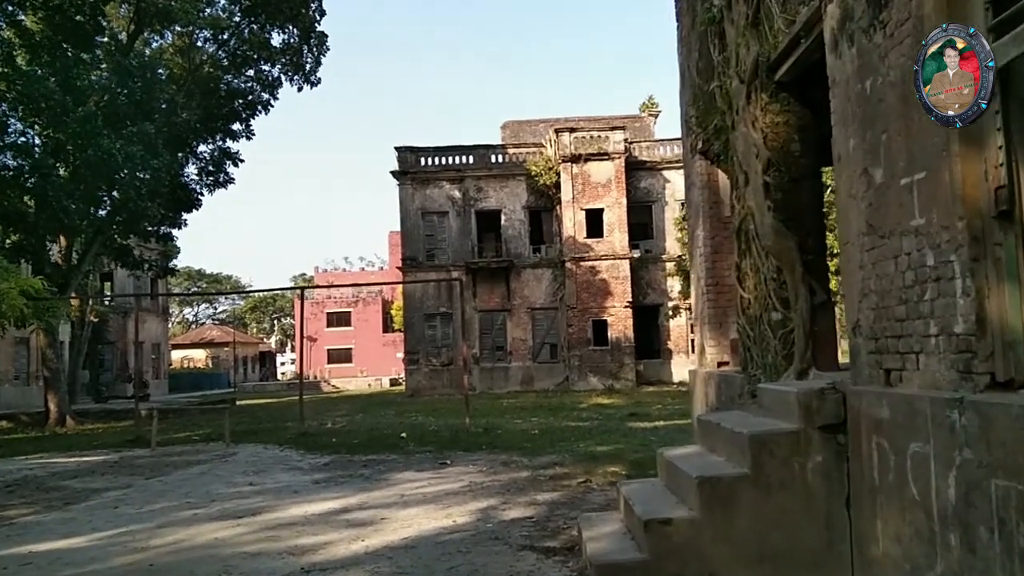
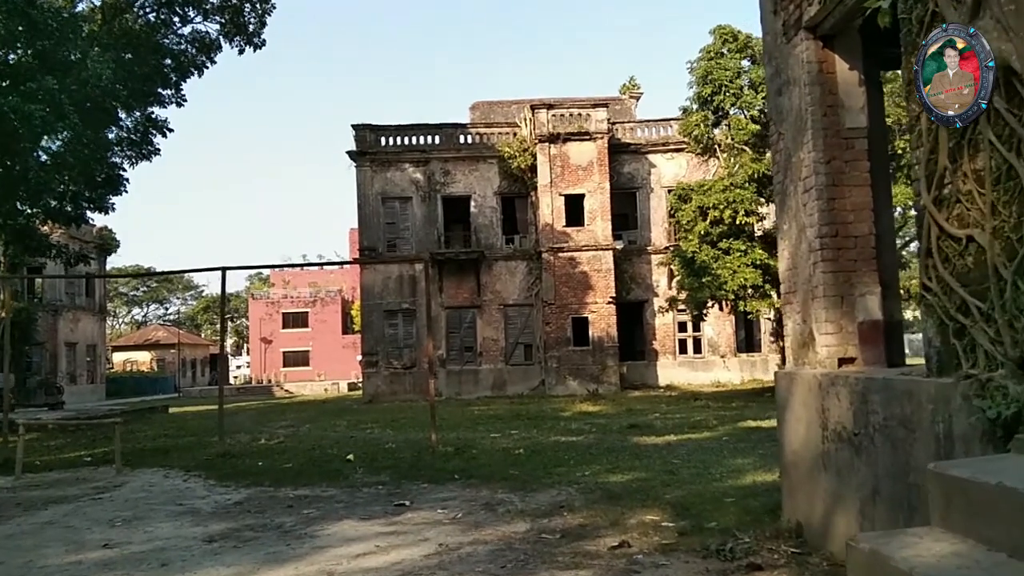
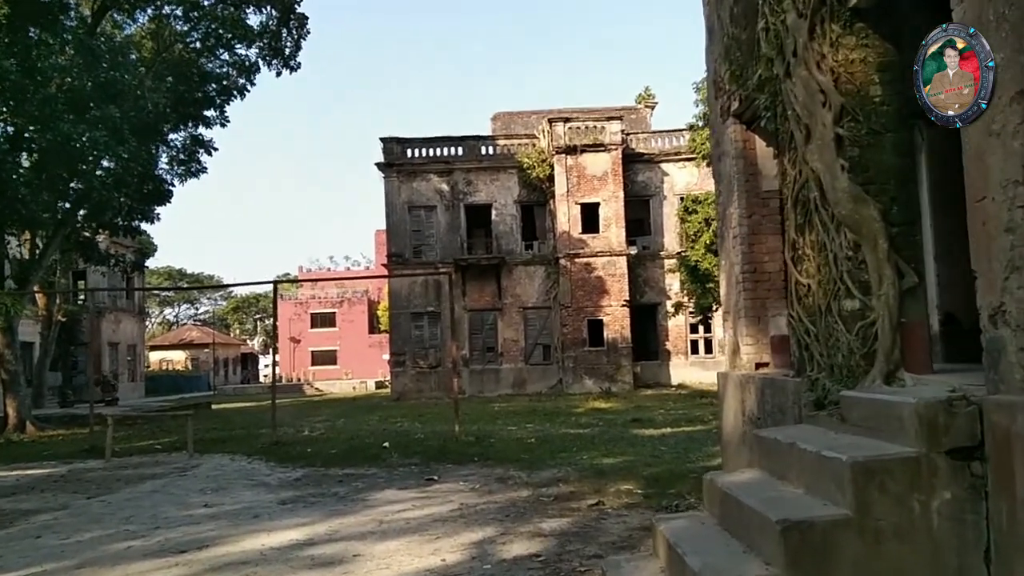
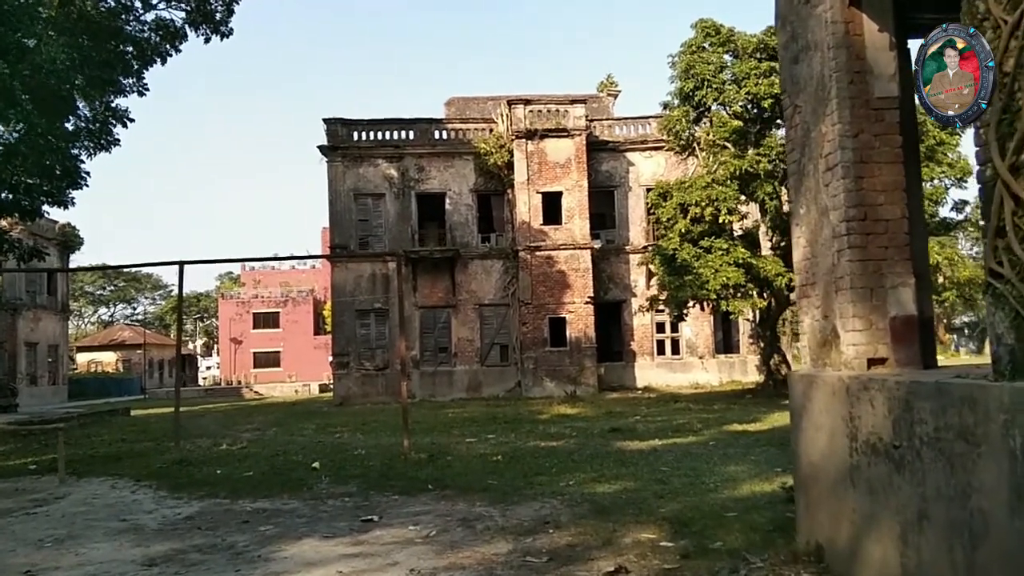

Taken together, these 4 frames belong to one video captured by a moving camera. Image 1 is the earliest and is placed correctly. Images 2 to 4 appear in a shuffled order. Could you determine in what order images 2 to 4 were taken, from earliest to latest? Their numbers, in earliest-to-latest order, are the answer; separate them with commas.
3, 2, 4
